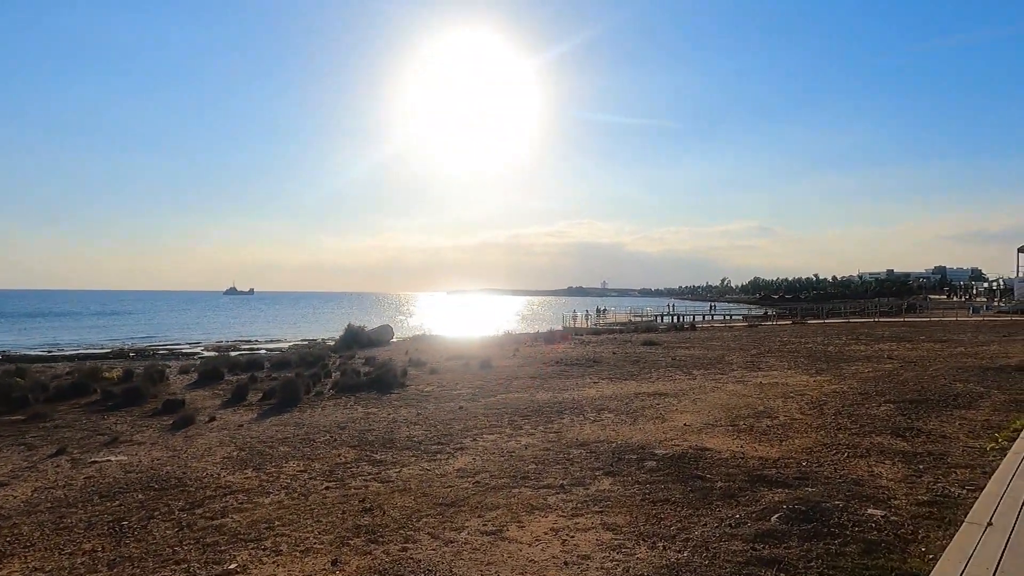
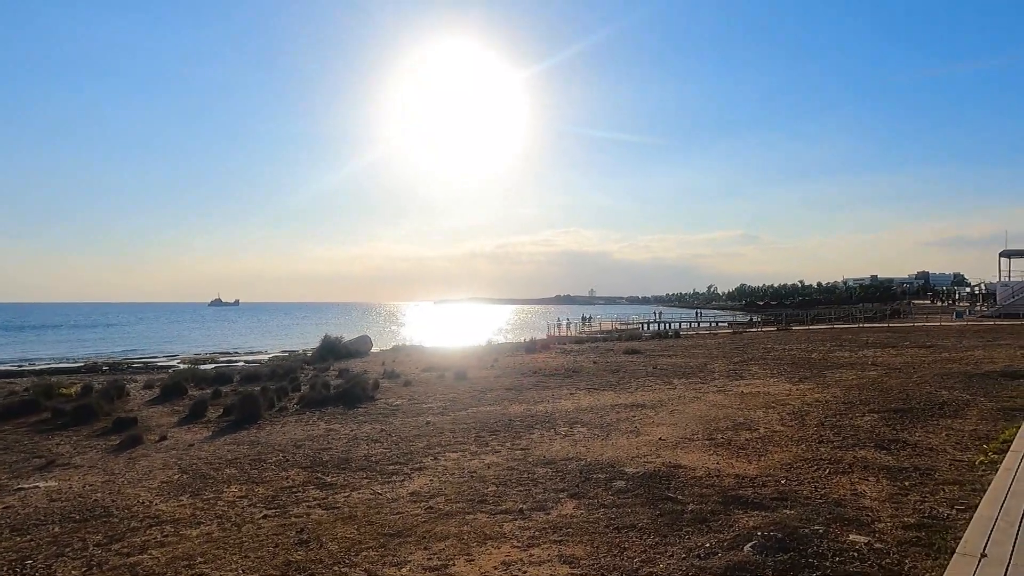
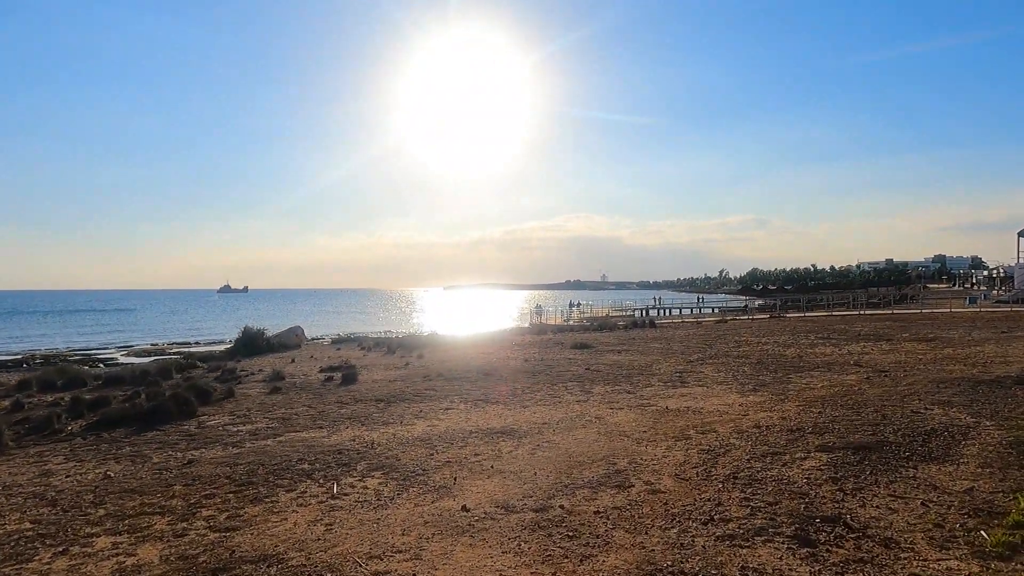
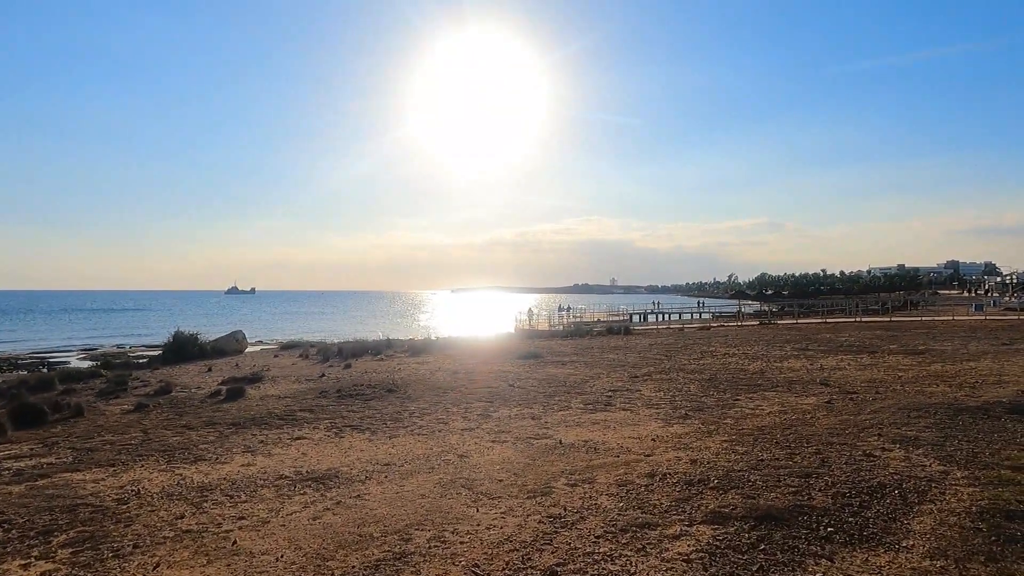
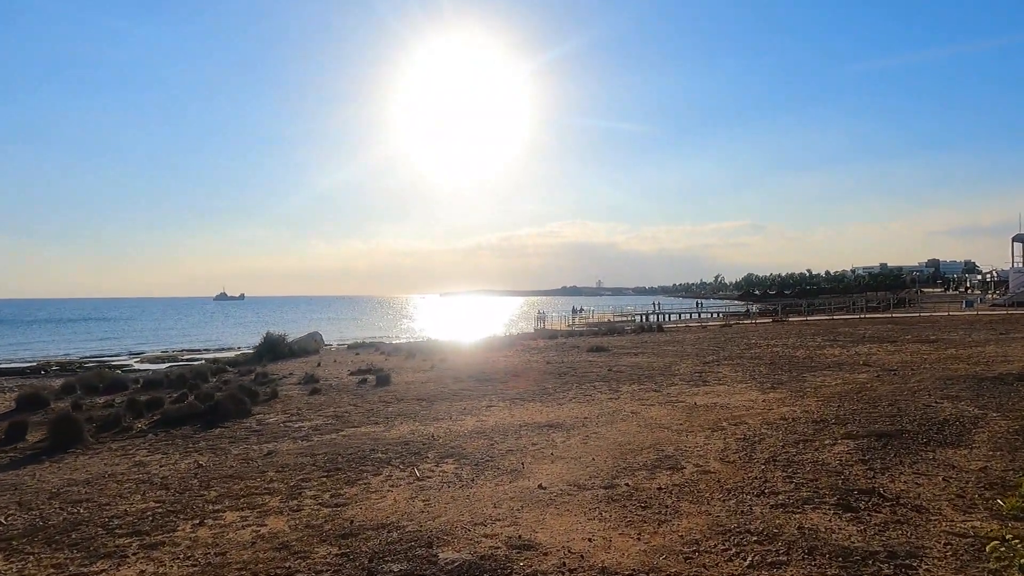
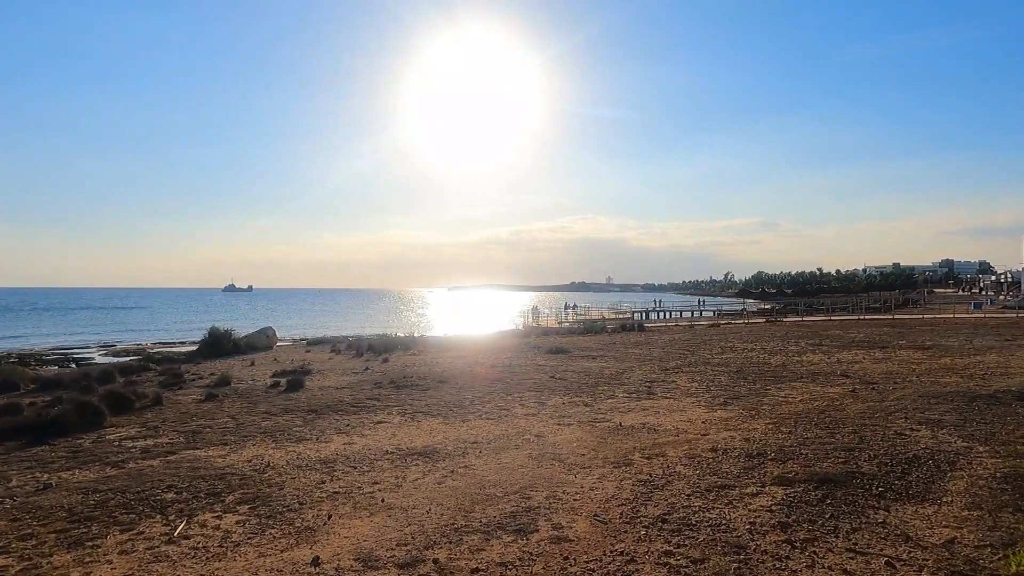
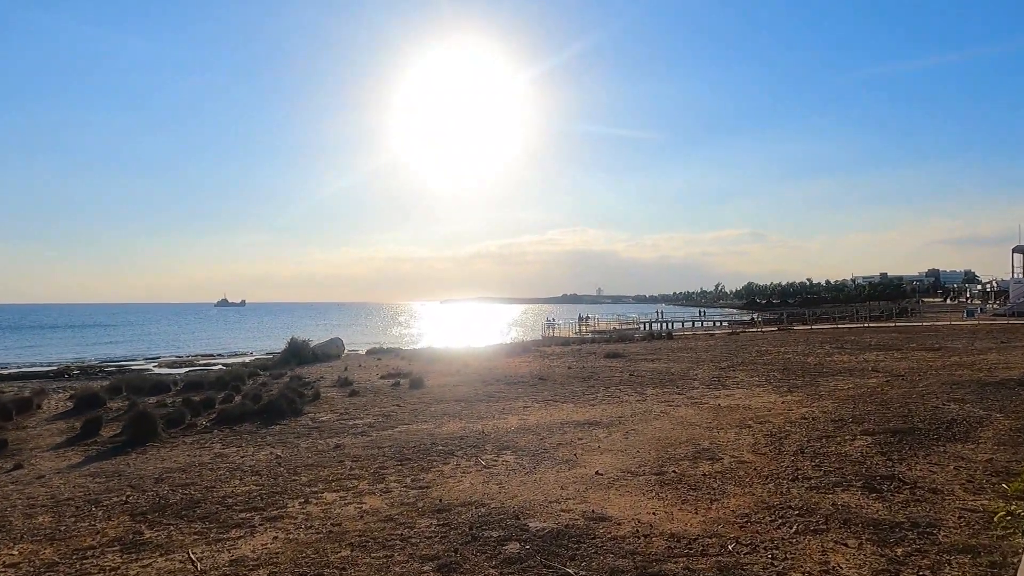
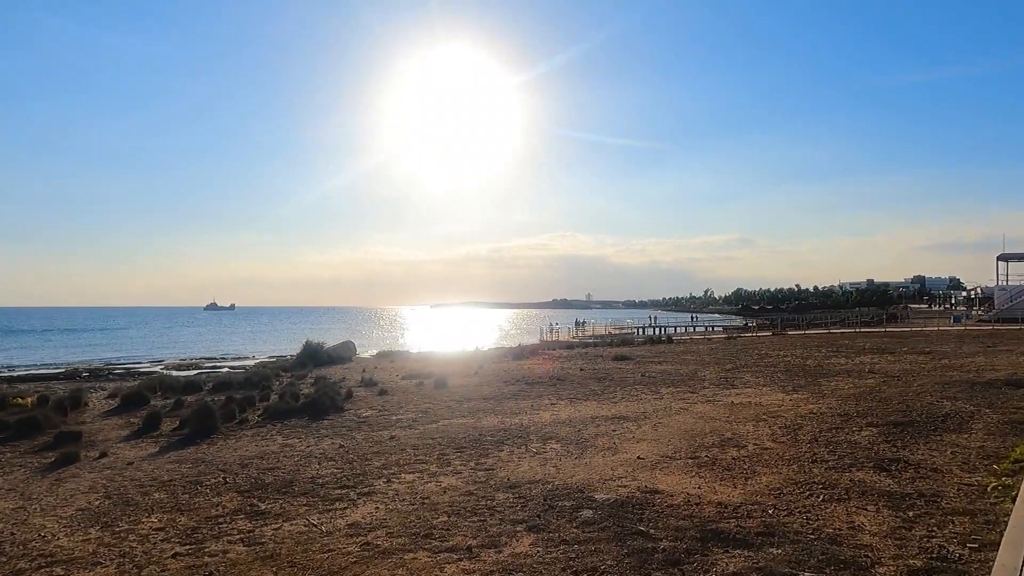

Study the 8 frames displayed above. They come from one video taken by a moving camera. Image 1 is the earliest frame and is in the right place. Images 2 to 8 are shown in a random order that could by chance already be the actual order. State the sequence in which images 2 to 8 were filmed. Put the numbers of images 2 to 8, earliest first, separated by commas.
2, 8, 7, 5, 3, 6, 4
